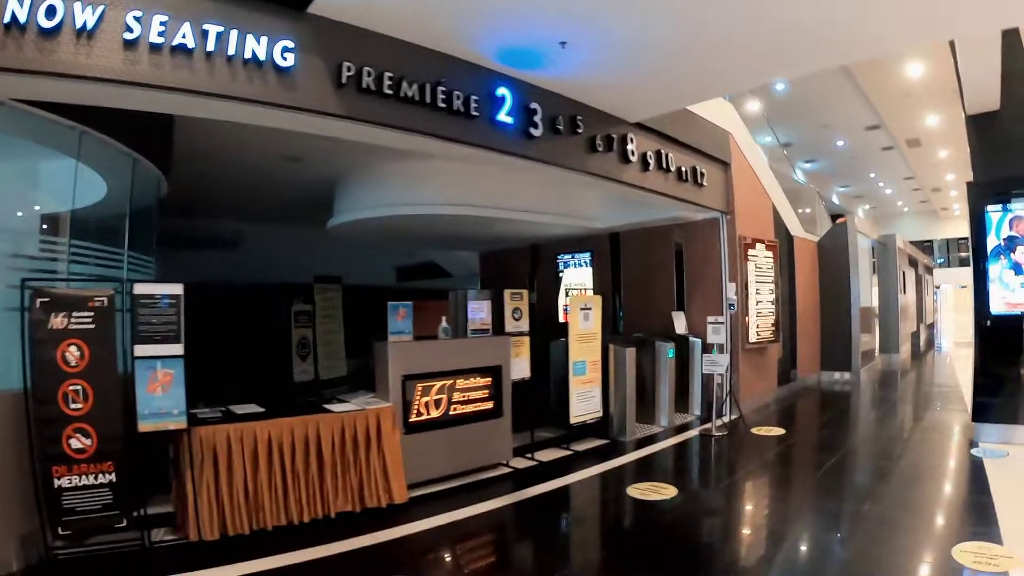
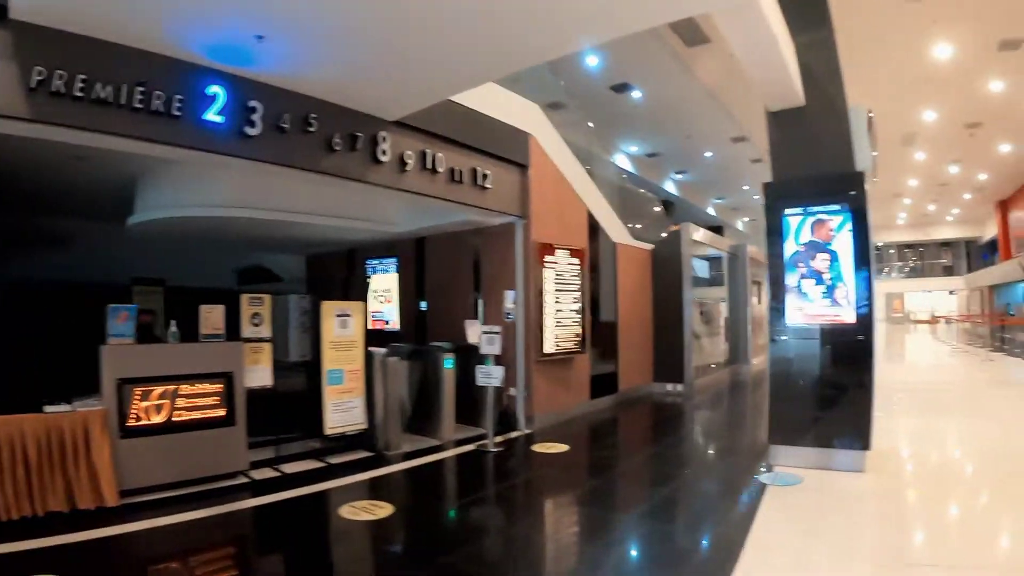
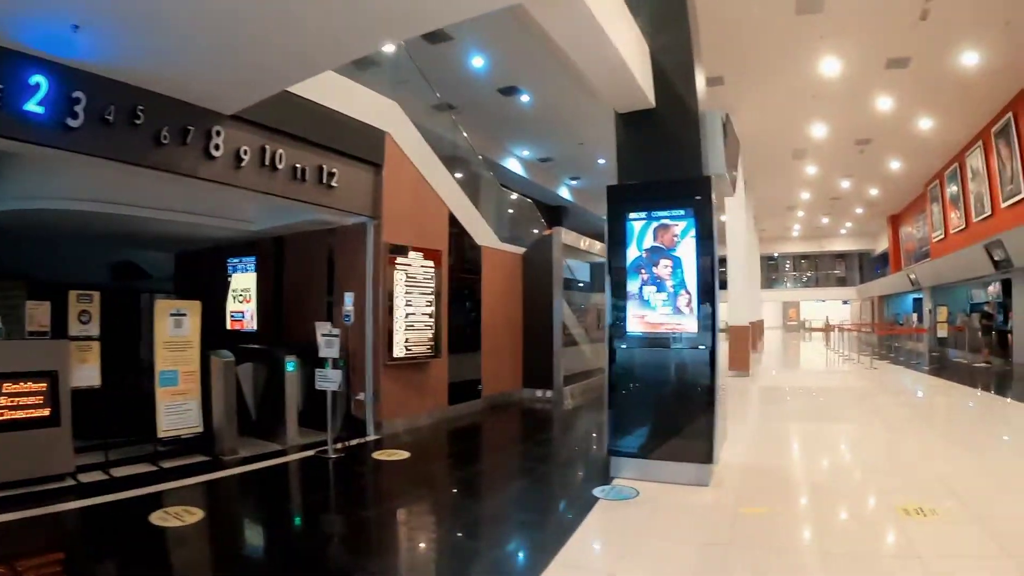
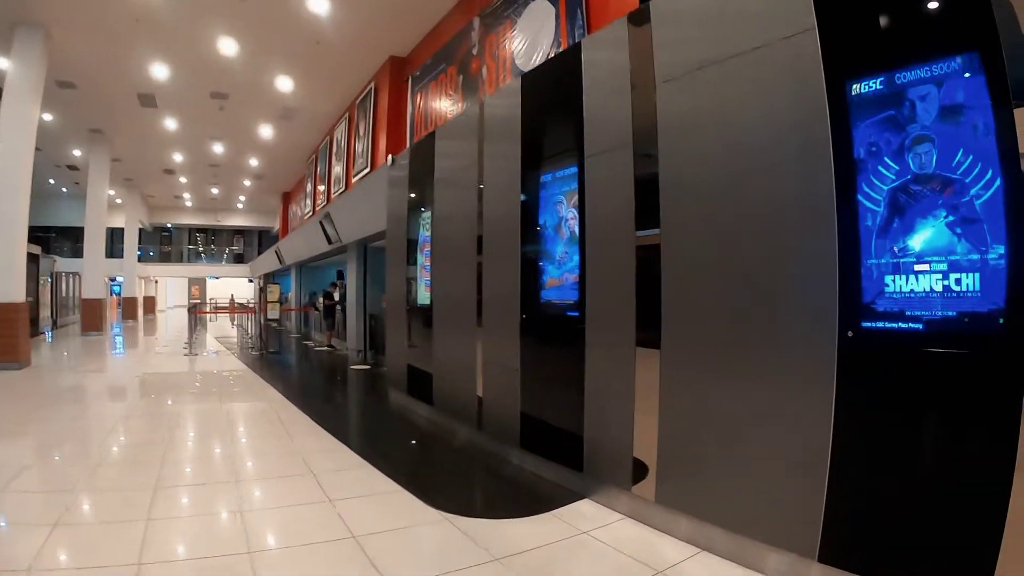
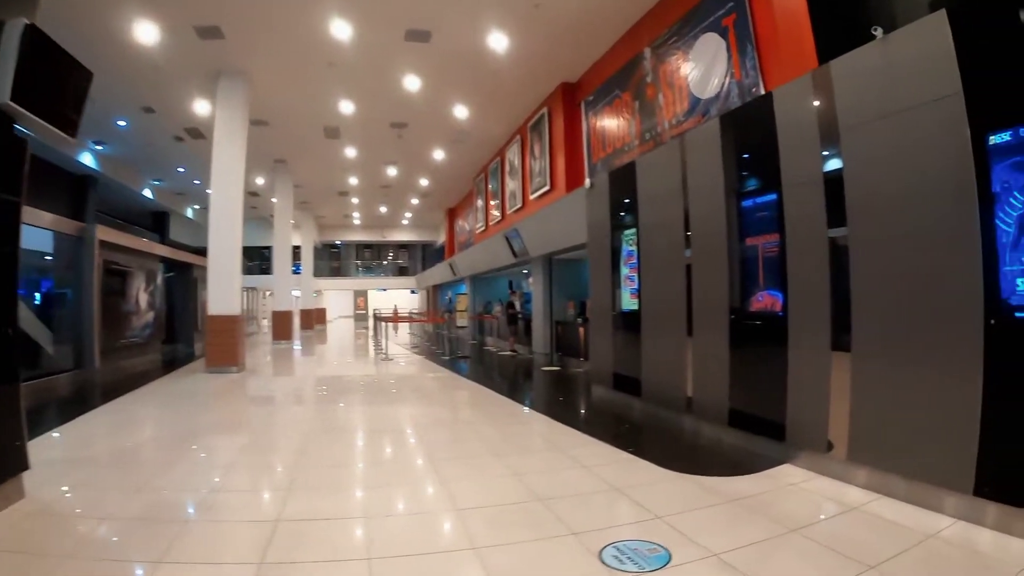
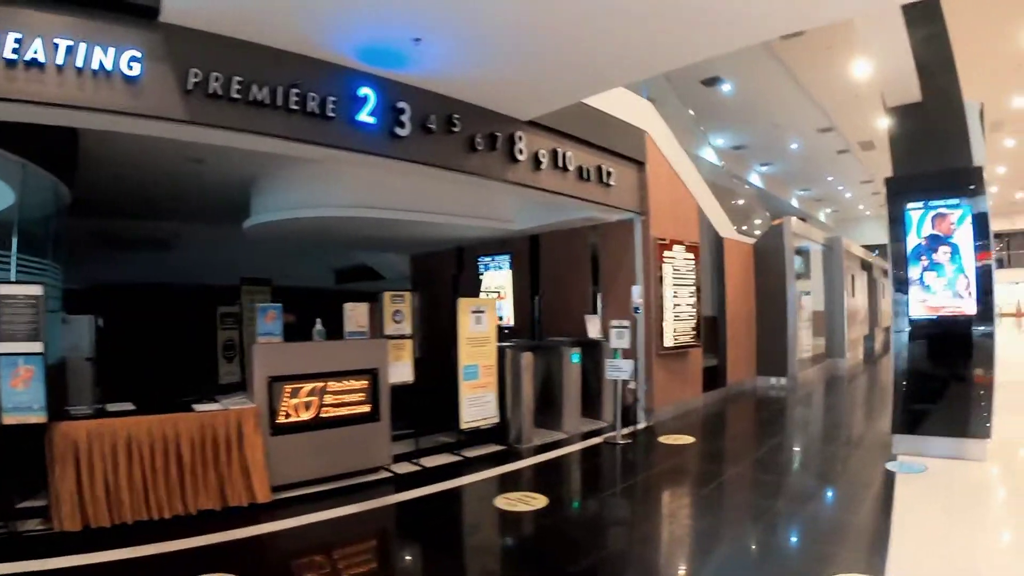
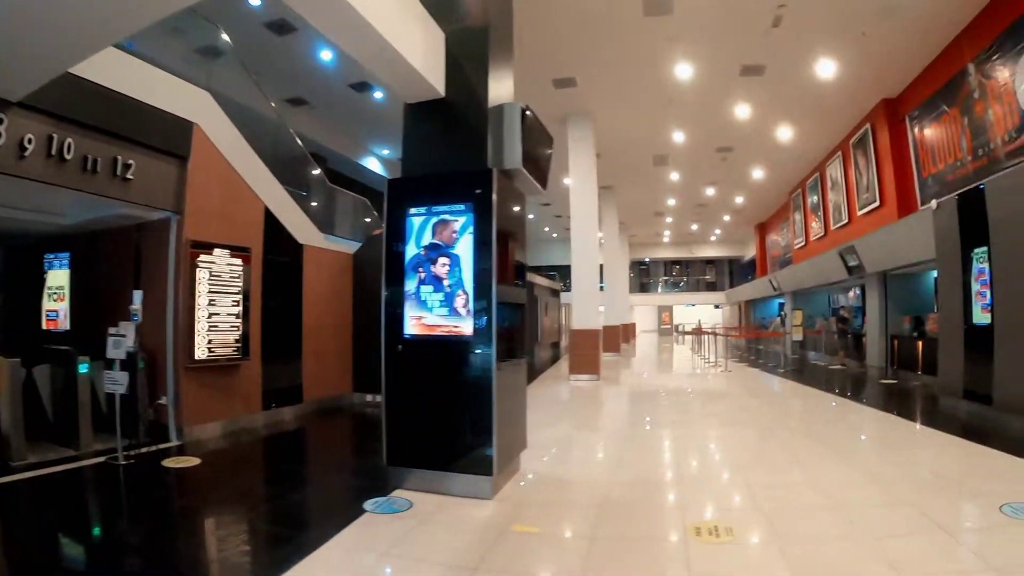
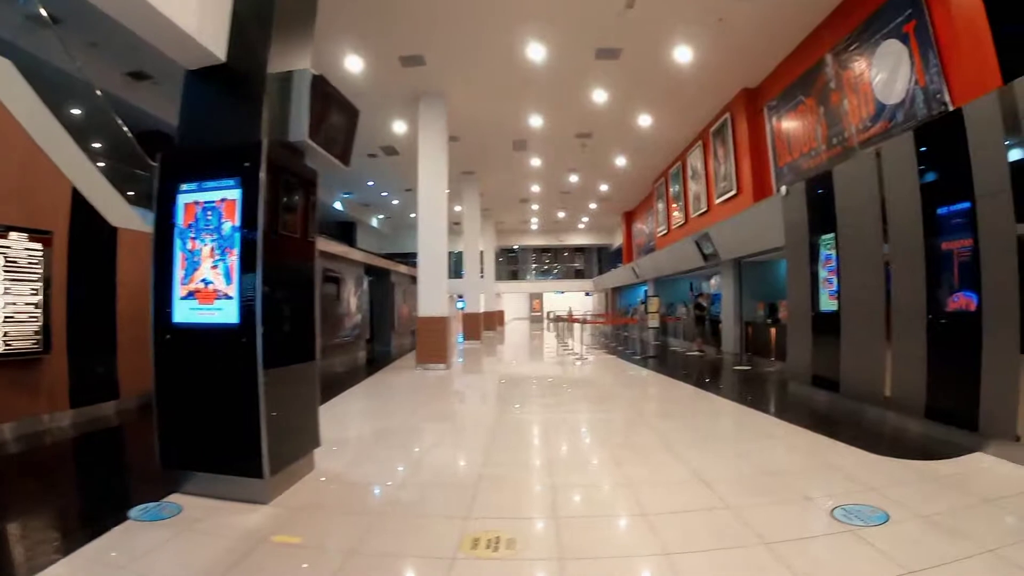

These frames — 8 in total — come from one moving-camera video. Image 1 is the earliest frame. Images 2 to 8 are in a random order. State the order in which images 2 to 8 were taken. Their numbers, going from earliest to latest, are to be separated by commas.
6, 2, 3, 7, 8, 5, 4
